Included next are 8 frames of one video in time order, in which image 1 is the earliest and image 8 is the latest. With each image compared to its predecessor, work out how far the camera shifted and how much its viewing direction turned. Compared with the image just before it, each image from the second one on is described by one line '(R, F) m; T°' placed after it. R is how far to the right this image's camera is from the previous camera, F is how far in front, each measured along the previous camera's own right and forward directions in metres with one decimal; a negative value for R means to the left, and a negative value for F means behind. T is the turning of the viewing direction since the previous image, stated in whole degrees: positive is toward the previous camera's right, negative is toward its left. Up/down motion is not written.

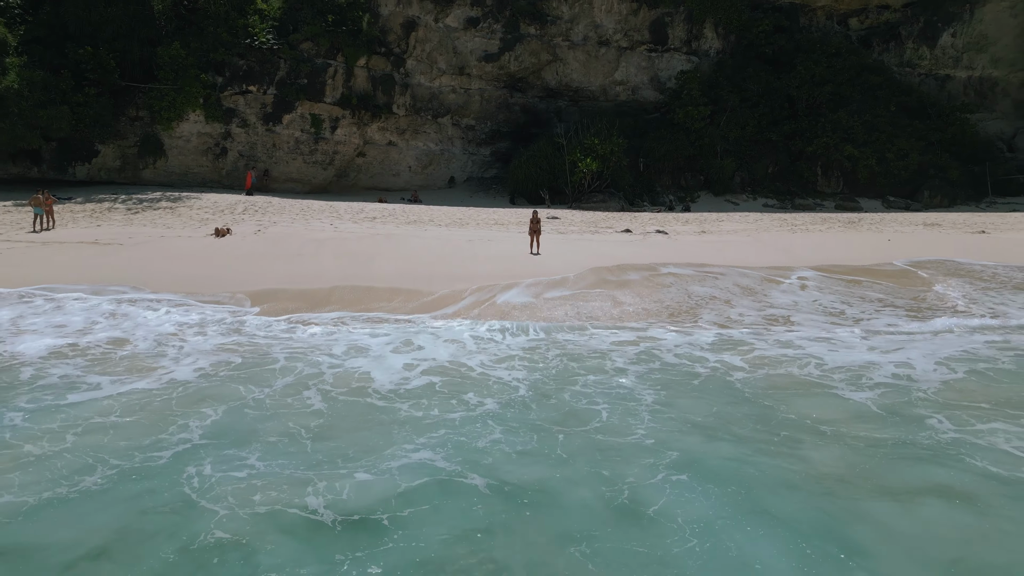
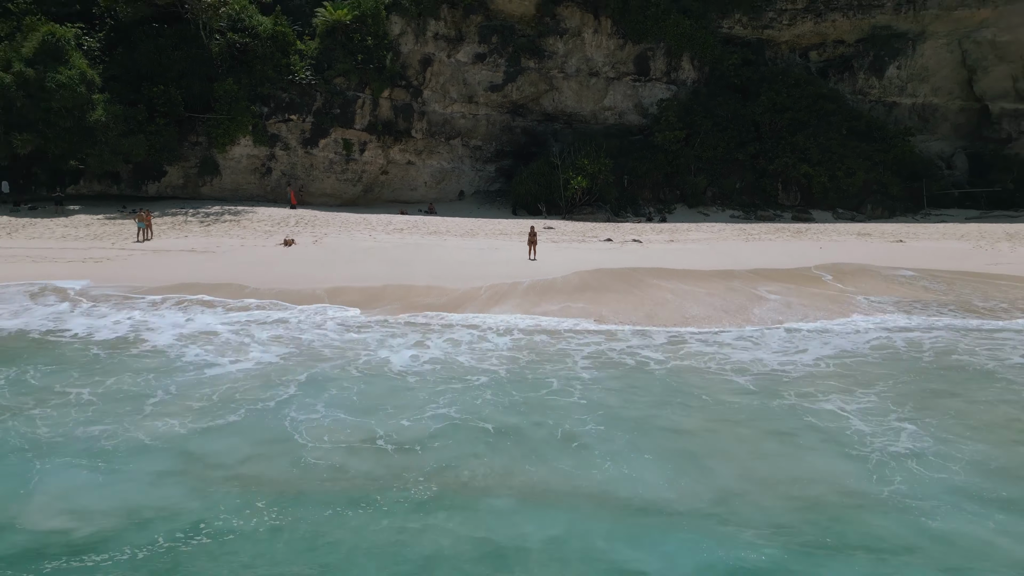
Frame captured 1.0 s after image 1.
(0.0, -1.5) m; 0°
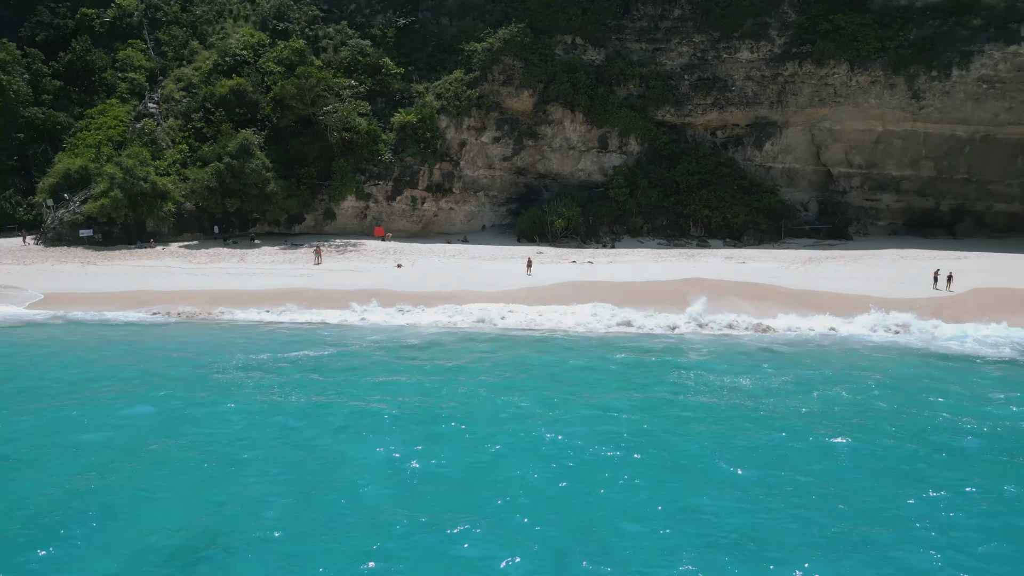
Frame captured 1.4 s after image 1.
(0.0, -6.2) m; 0°
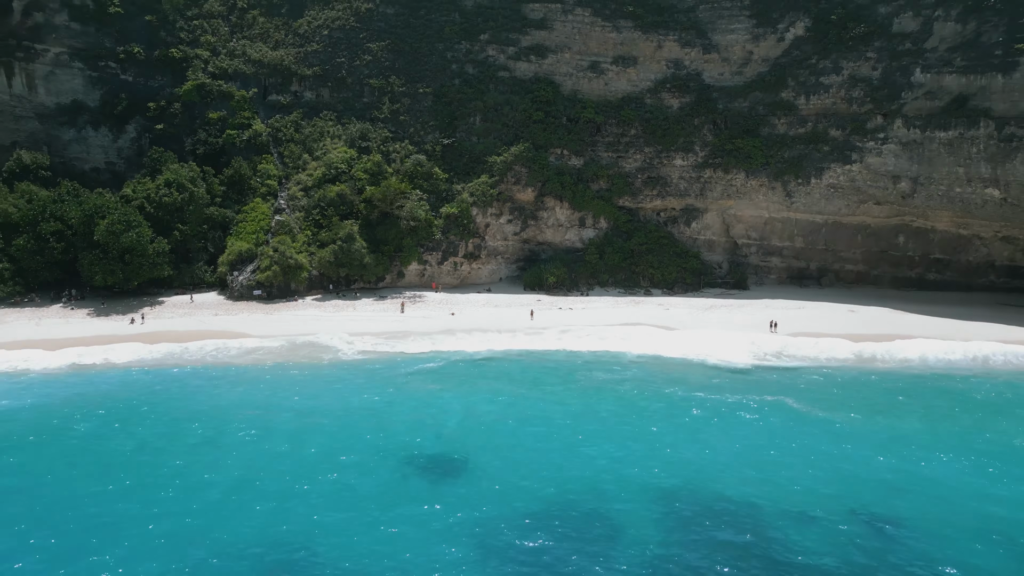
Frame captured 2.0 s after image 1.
(-0.2, -8.5) m; 0°
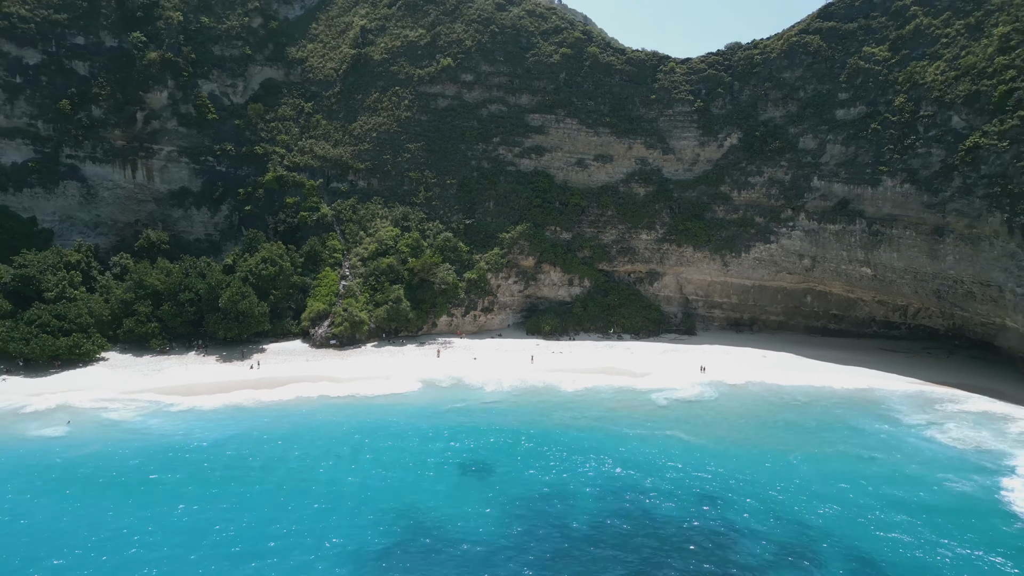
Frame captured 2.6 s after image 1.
(-0.1, -8.4) m; 0°
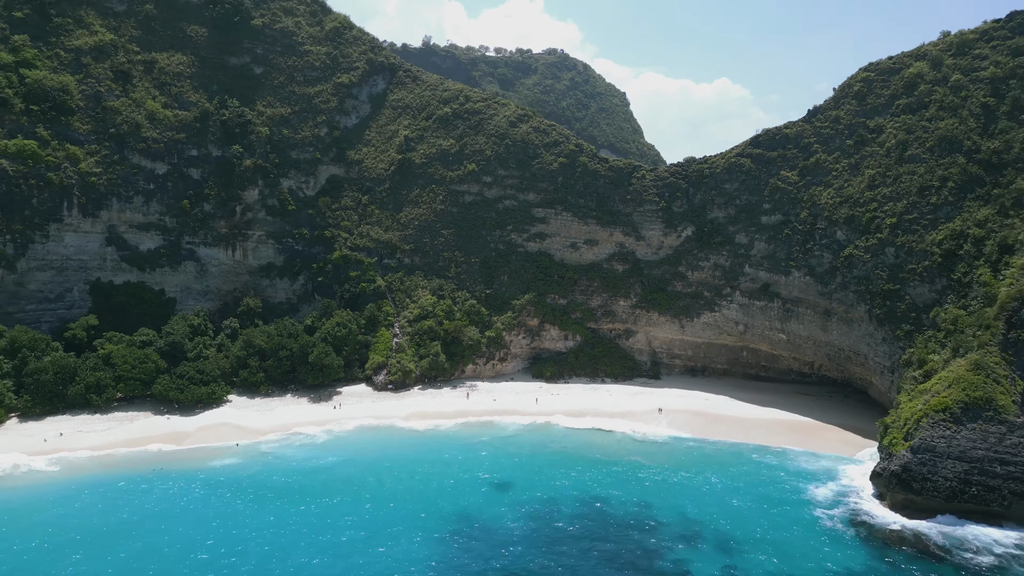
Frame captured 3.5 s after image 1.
(-0.3, -11.1) m; 0°
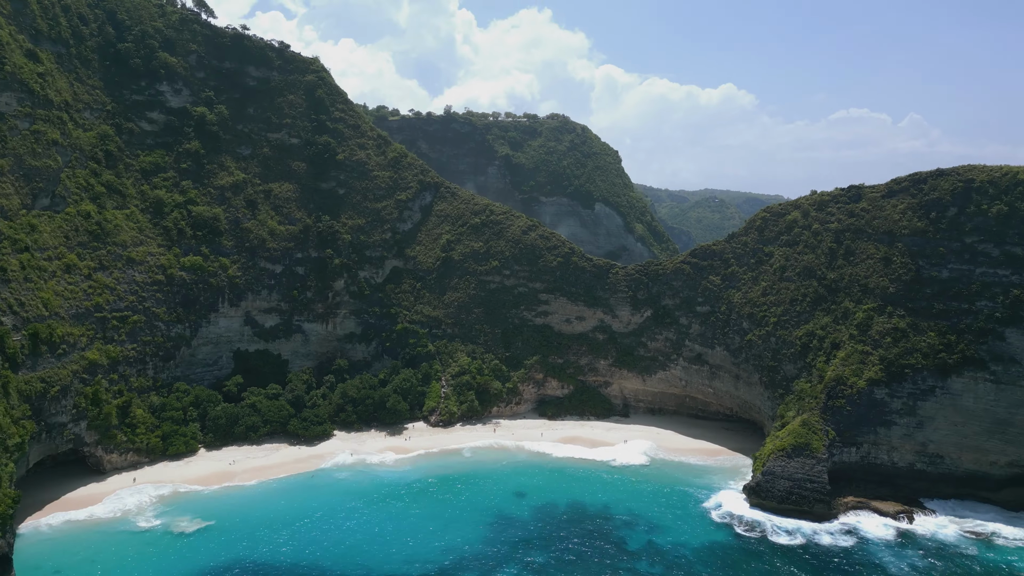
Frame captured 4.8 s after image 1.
(-0.5, -19.2) m; -1°
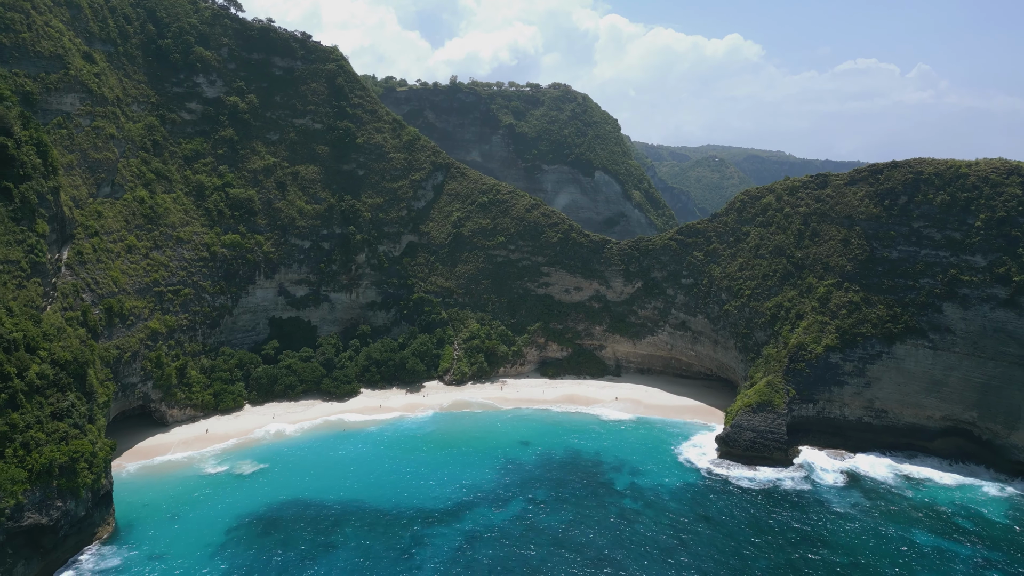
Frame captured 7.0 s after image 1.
(-0.3, -7.3) m; 0°
